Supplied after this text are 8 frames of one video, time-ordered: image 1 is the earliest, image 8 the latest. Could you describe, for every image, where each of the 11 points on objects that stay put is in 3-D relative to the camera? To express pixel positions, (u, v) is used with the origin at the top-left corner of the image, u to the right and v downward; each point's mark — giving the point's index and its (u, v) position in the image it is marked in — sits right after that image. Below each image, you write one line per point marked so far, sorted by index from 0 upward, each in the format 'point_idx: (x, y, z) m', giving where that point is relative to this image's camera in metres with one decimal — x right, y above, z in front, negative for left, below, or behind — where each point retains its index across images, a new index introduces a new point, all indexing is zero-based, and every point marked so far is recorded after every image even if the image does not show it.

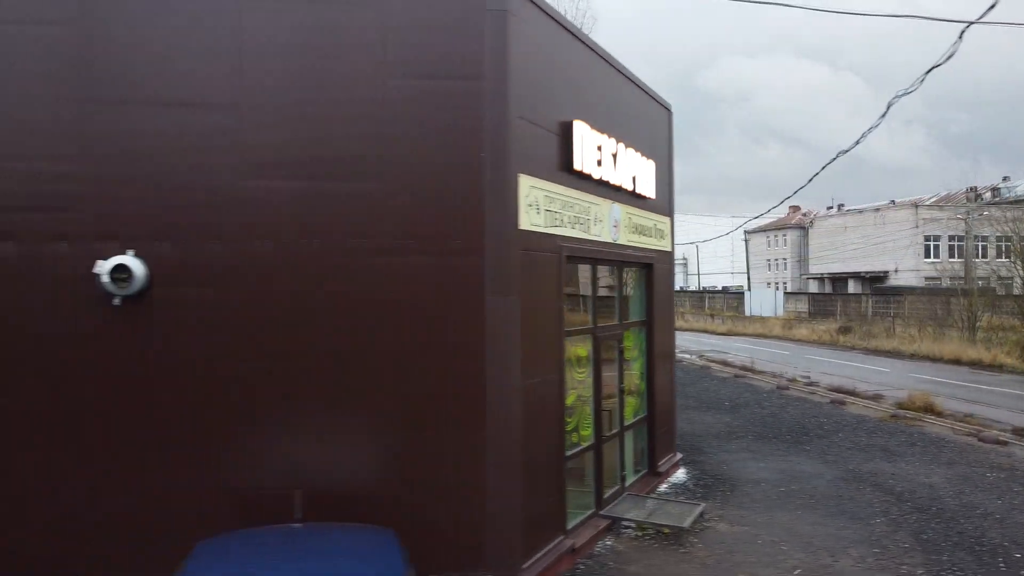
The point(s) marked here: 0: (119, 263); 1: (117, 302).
0: (-2.5, +0.2, +4.5) m
1: (-2.6, -0.1, +4.6) m
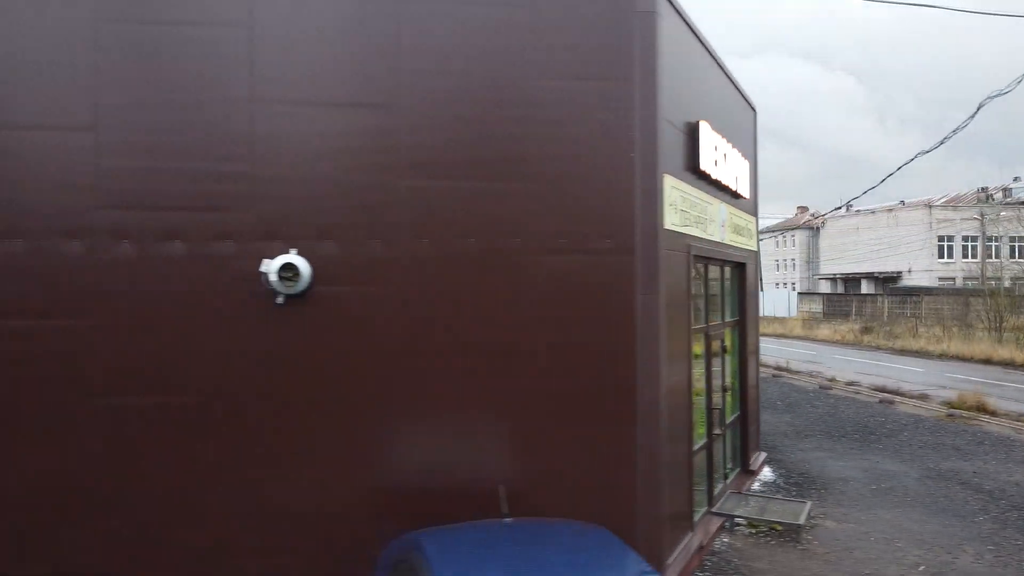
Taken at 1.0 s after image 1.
0: (-1.5, +0.2, +4.6) m
1: (-1.5, -0.1, +4.6) m
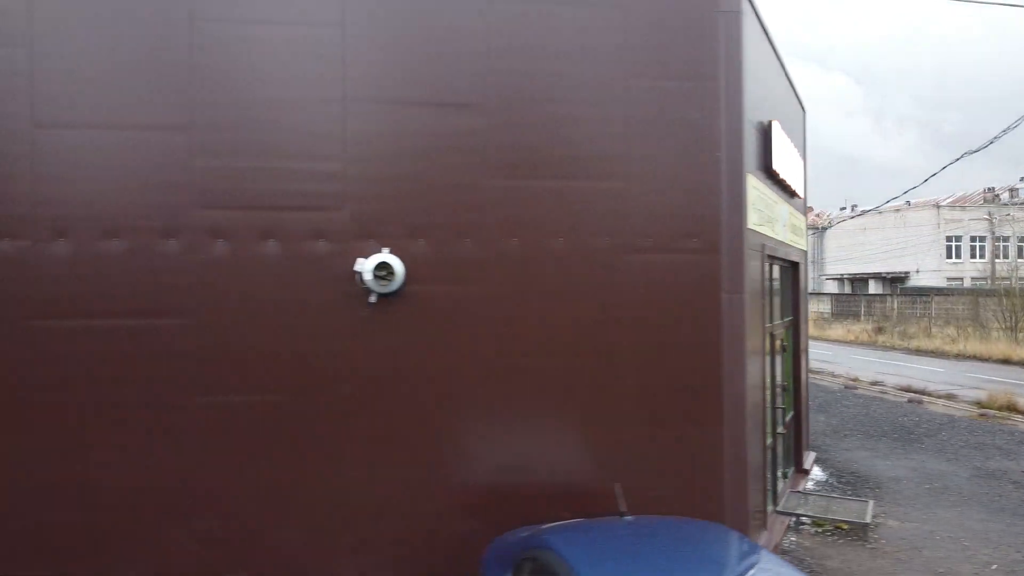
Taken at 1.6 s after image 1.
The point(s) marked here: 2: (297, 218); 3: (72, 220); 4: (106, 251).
0: (-0.9, +0.2, +4.6) m
1: (-0.9, -0.1, +4.6) m
2: (-1.4, +0.5, +4.6) m
3: (-2.8, +0.4, +4.4) m
4: (-2.6, +0.2, +4.4) m
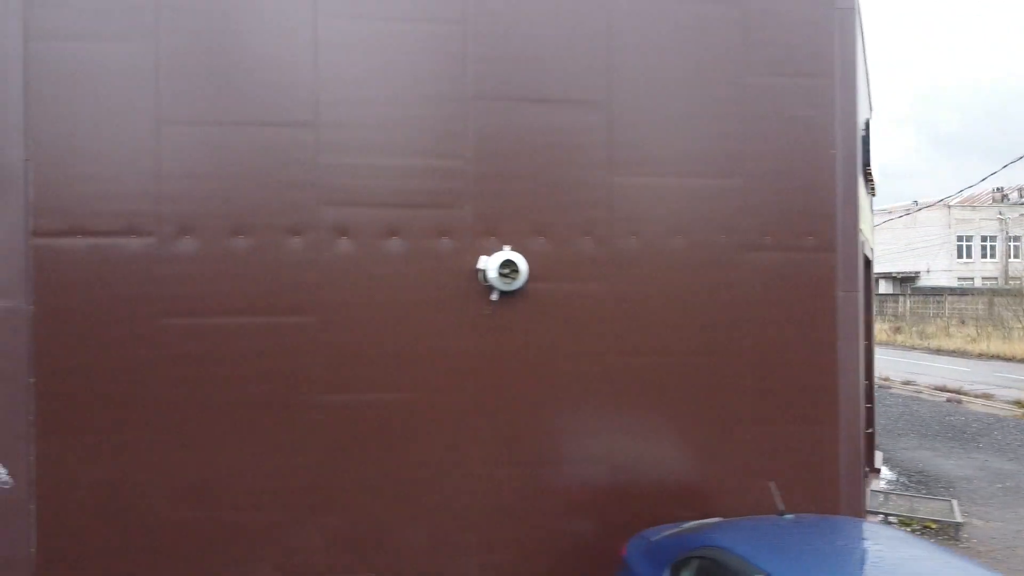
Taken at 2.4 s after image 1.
0: (0.0, +0.2, +4.5) m
1: (-0.1, -0.1, +4.6) m
2: (-0.6, +0.5, +4.6) m
3: (-2.0, +0.4, +4.4) m
4: (-1.8, +0.2, +4.4) m
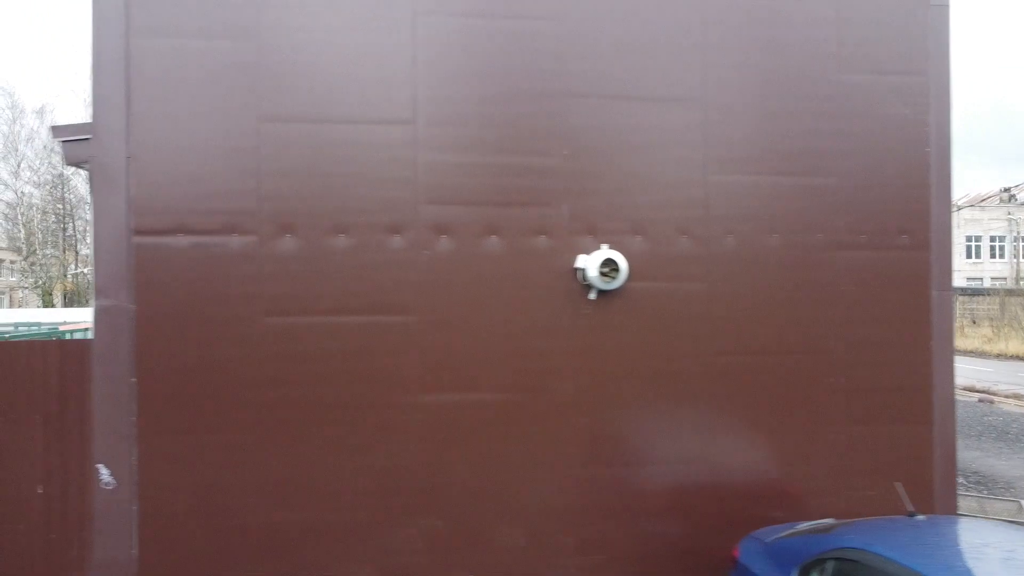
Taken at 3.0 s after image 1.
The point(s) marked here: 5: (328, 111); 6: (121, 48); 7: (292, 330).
0: (+0.6, +0.2, +4.5) m
1: (+0.5, -0.1, +4.6) m
2: (0.0, +0.5, +4.5) m
3: (-1.3, +0.4, +4.4) m
4: (-1.1, +0.3, +4.4) m
5: (-1.2, +1.1, +4.4) m
6: (-2.4, +1.5, +4.3) m
7: (-1.4, -0.3, +4.4) m
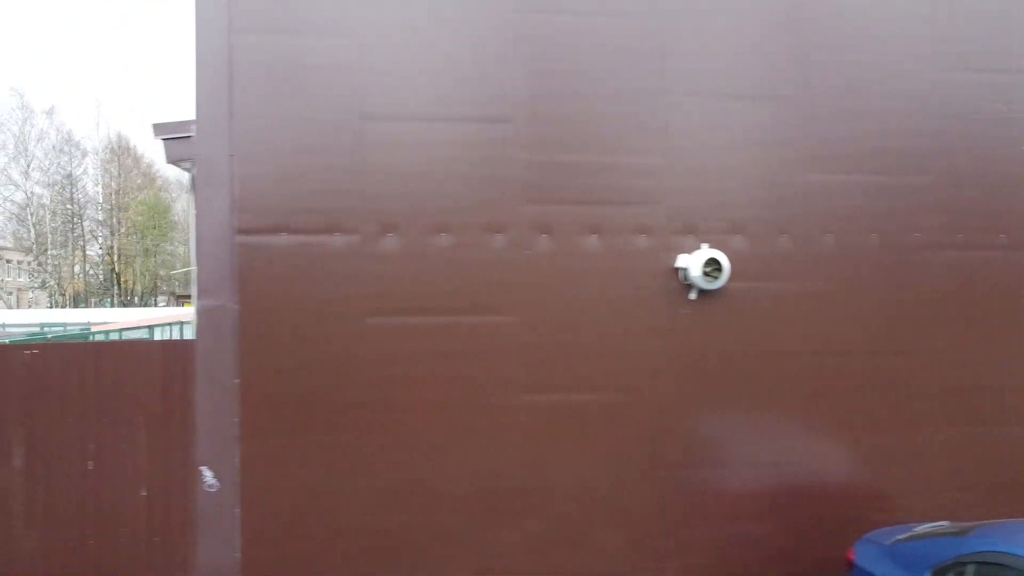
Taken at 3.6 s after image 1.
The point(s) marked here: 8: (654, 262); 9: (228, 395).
0: (+1.2, +0.2, +4.5) m
1: (+1.2, -0.1, +4.5) m
2: (+0.7, +0.5, +4.5) m
3: (-0.7, +0.5, +4.3) m
4: (-0.5, +0.3, +4.3) m
5: (-0.5, +1.1, +4.4) m
6: (-1.7, +1.5, +4.2) m
7: (-0.7, -0.3, +4.3) m
8: (+0.9, +0.2, +4.5) m
9: (-1.7, -0.6, +4.2) m
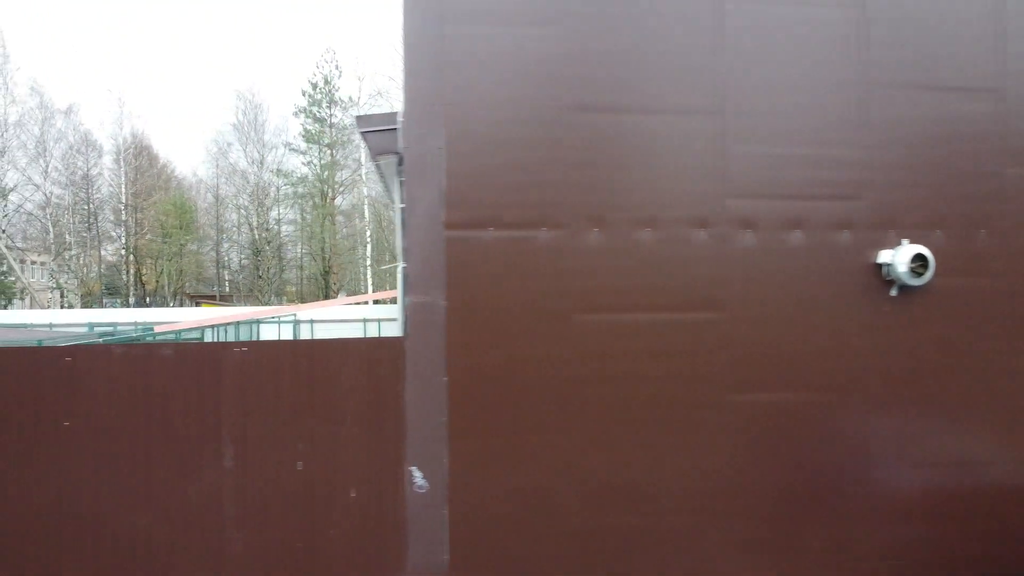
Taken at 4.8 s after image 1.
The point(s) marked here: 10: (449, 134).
0: (+2.5, +0.2, +4.4) m
1: (+2.4, 0.0, +4.4) m
2: (+2.0, +0.5, +4.4) m
3: (+0.6, +0.5, +4.2) m
4: (+0.8, +0.3, +4.2) m
5: (+0.8, +1.1, +4.3) m
6: (-0.5, +1.5, +4.2) m
7: (+0.5, -0.2, +4.2) m
8: (+2.2, +0.2, +4.4) m
9: (-0.4, -0.6, +4.1) m
10: (-0.4, +0.9, +4.1) m
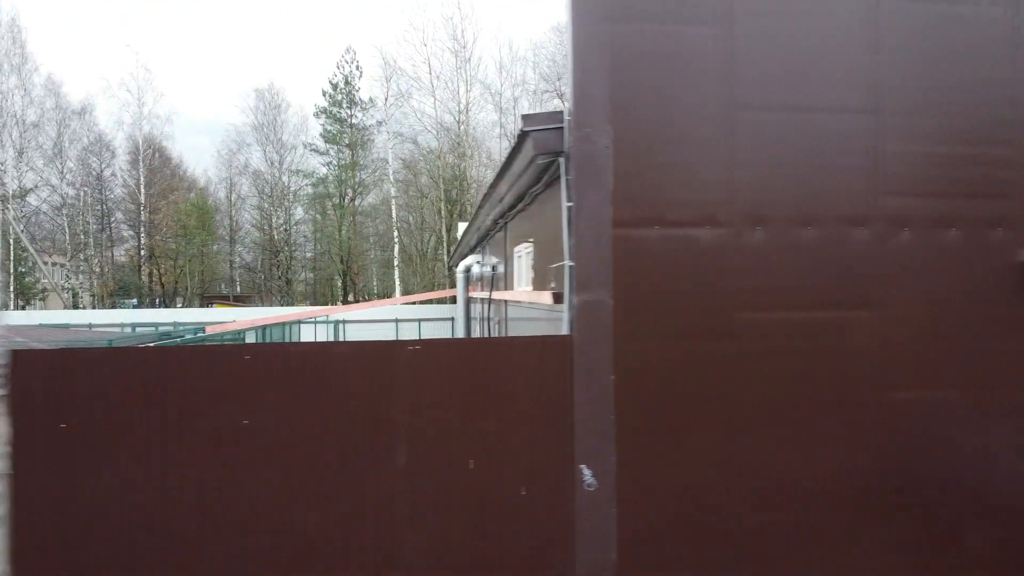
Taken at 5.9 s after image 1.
0: (+3.5, +0.2, +4.4) m
1: (+3.4, 0.0, +4.4) m
2: (+2.9, +0.5, +4.4) m
3: (+1.6, +0.5, +4.2) m
4: (+1.8, +0.3, +4.2) m
5: (+1.7, +1.2, +4.3) m
6: (+0.5, +1.5, +4.2) m
7: (+1.5, -0.2, +4.2) m
8: (+3.2, +0.2, +4.4) m
9: (+0.5, -0.6, +4.1) m
10: (+0.6, +0.9, +4.1) m
